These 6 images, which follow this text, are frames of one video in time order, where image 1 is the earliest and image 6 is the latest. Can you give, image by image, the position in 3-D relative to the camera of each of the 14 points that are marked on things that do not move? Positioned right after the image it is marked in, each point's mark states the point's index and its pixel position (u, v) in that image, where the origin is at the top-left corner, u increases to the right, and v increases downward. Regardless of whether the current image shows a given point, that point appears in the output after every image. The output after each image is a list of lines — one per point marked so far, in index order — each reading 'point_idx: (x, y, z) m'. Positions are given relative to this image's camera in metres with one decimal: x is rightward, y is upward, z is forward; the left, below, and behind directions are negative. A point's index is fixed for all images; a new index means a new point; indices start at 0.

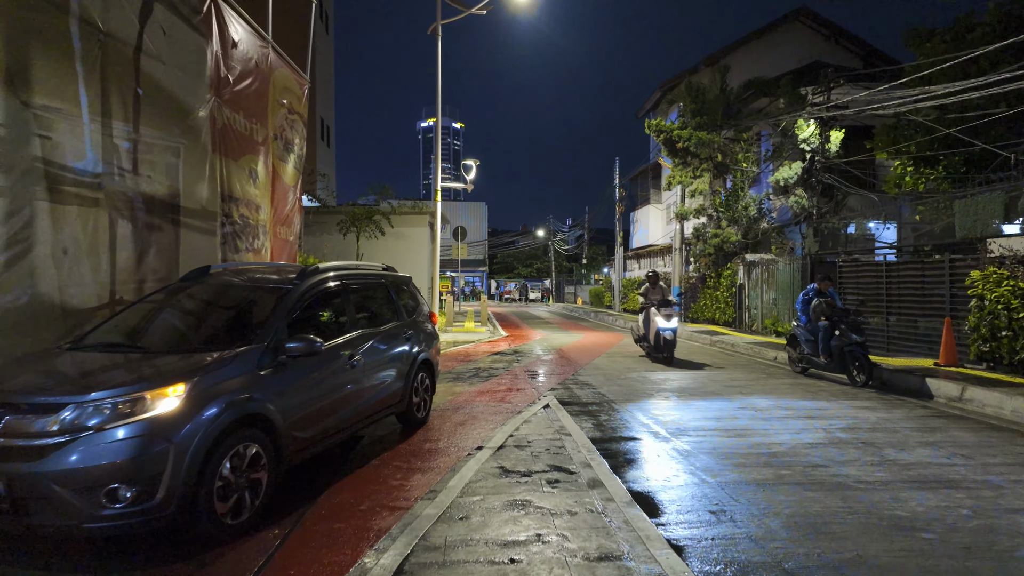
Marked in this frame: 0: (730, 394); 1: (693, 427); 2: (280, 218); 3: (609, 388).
0: (+3.4, -1.7, +9.0) m
1: (+2.2, -1.7, +6.8) m
2: (-4.5, +1.3, +10.9) m
3: (+1.6, -1.7, +9.3) m
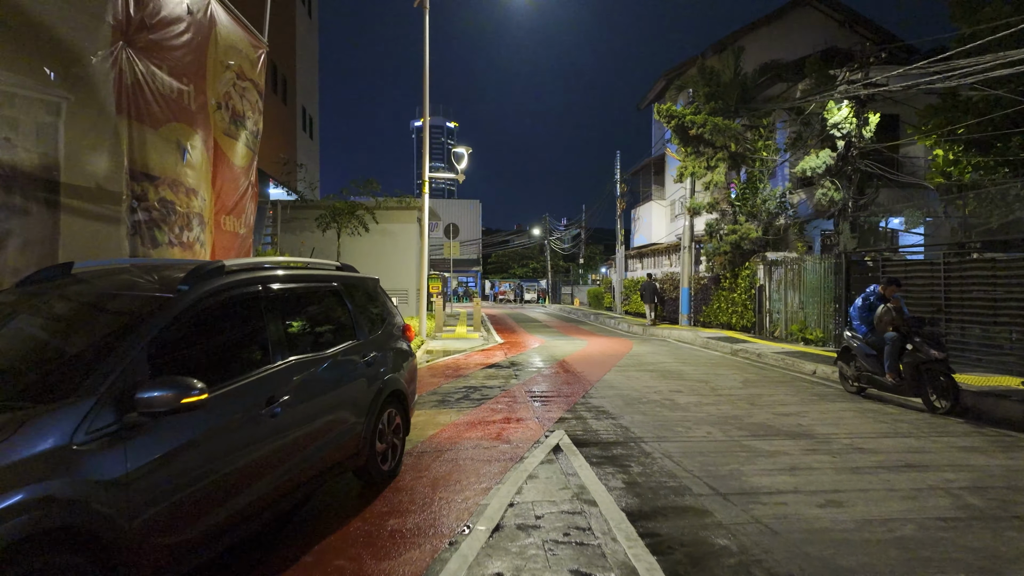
0: (+3.4, -1.7, +7.1) m
1: (+2.2, -1.7, +4.9) m
2: (-4.5, +1.3, +9.0) m
3: (+1.6, -1.7, +7.4) m
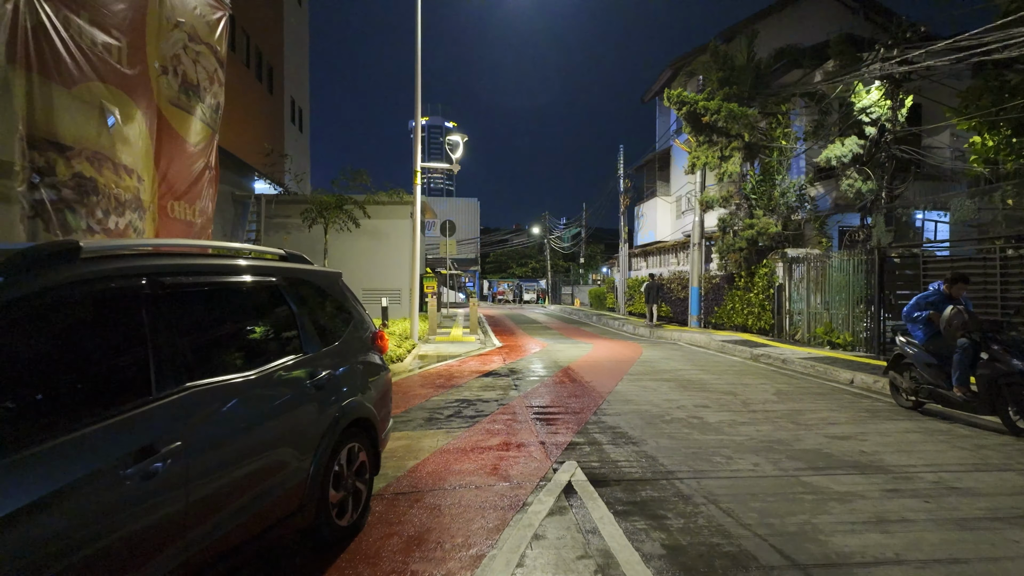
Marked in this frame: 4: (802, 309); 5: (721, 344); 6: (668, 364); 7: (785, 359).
0: (+3.4, -1.7, +5.8) m
1: (+2.2, -1.7, +3.6) m
2: (-4.5, +1.3, +7.7) m
3: (+1.6, -1.7, +6.1) m
4: (+7.9, -0.6, +15.5) m
5: (+5.7, -1.5, +15.5) m
6: (+3.3, -1.6, +12.0) m
7: (+6.0, -1.6, +12.6) m
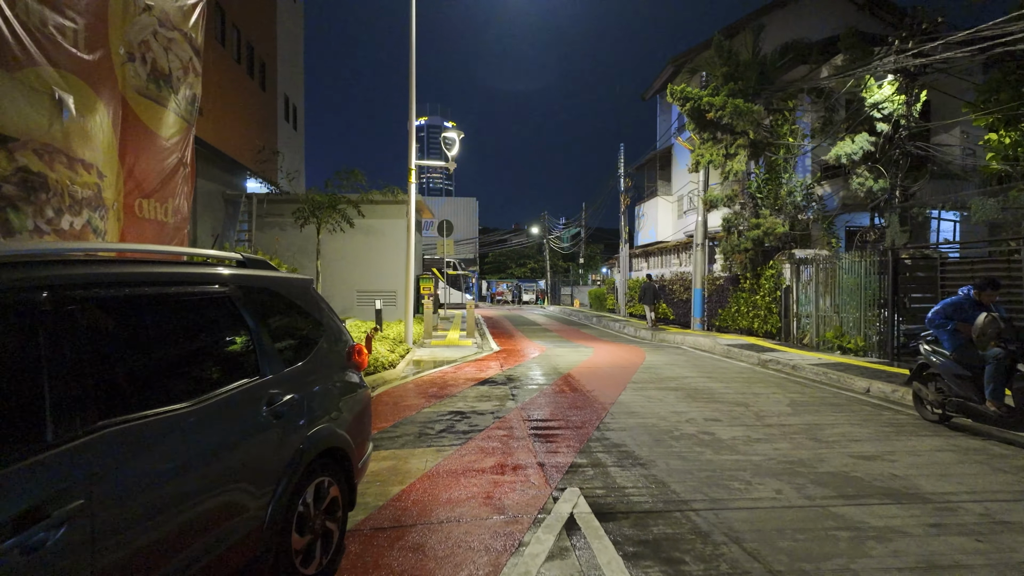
0: (+3.4, -1.8, +5.2) m
1: (+2.1, -1.8, +3.1) m
2: (-4.5, +1.2, +7.1) m
3: (+1.5, -1.8, +5.5) m
4: (+7.8, -0.6, +15.0) m
5: (+5.6, -1.6, +15.0) m
6: (+3.2, -1.7, +11.4) m
7: (+6.0, -1.6, +12.1) m
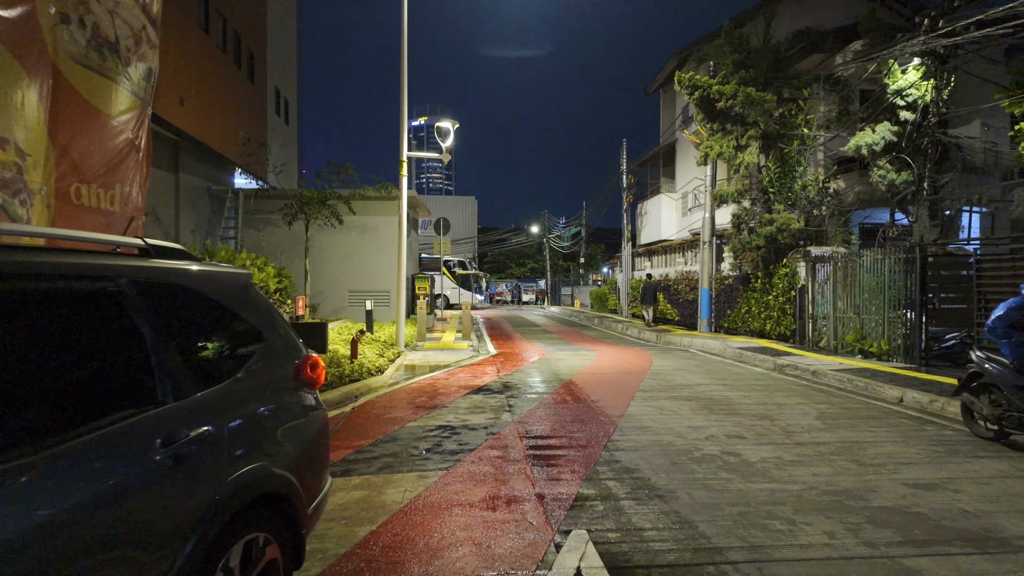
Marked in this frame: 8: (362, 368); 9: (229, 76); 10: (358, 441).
0: (+3.3, -1.7, +4.3) m
1: (+2.1, -1.7, +2.2) m
2: (-4.6, +1.2, +6.2) m
3: (+1.5, -1.7, +4.6) m
4: (+7.8, -0.6, +14.1) m
5: (+5.6, -1.6, +14.1) m
6: (+3.2, -1.6, +10.5) m
7: (+5.9, -1.6, +11.2) m
8: (-2.8, -1.5, +10.7) m
9: (-9.6, +7.2, +19.3) m
10: (-1.8, -1.8, +6.8) m
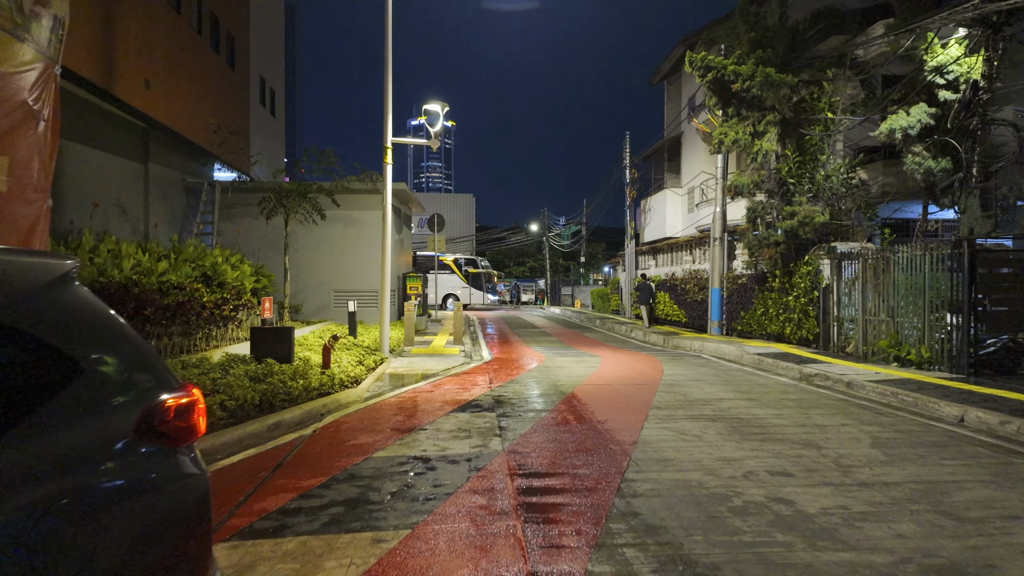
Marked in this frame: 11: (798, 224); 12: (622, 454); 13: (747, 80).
0: (+3.2, -1.7, +3.0) m
1: (+2.0, -1.7, +0.8) m
2: (-4.7, +1.2, +4.8) m
3: (+1.4, -1.7, +3.3) m
4: (+7.7, -0.6, +12.7) m
5: (+5.5, -1.6, +12.7) m
6: (+3.1, -1.6, +9.1) m
7: (+5.8, -1.6, +9.8) m
8: (-2.9, -1.5, +9.3) m
9: (-9.7, +7.2, +18.0) m
10: (-1.9, -1.8, +5.4) m
11: (+7.0, +1.6, +14.0) m
12: (+1.1, -1.7, +5.9) m
13: (+5.8, +5.2, +14.2) m
